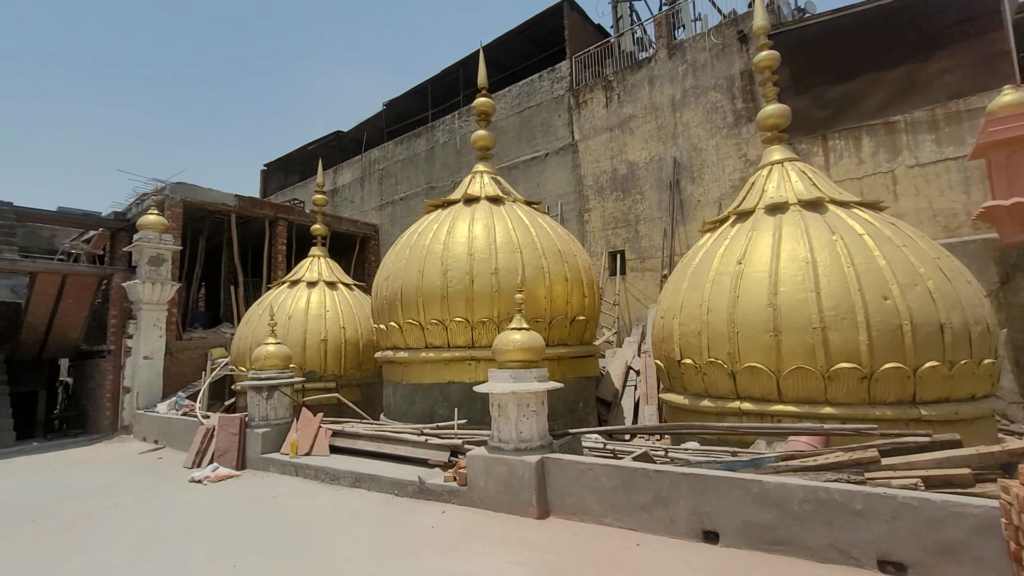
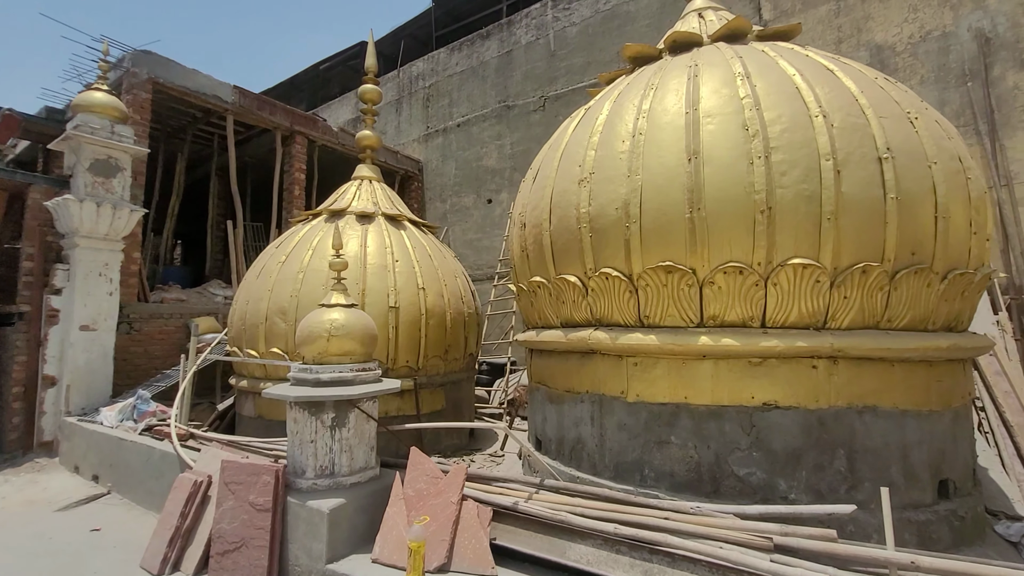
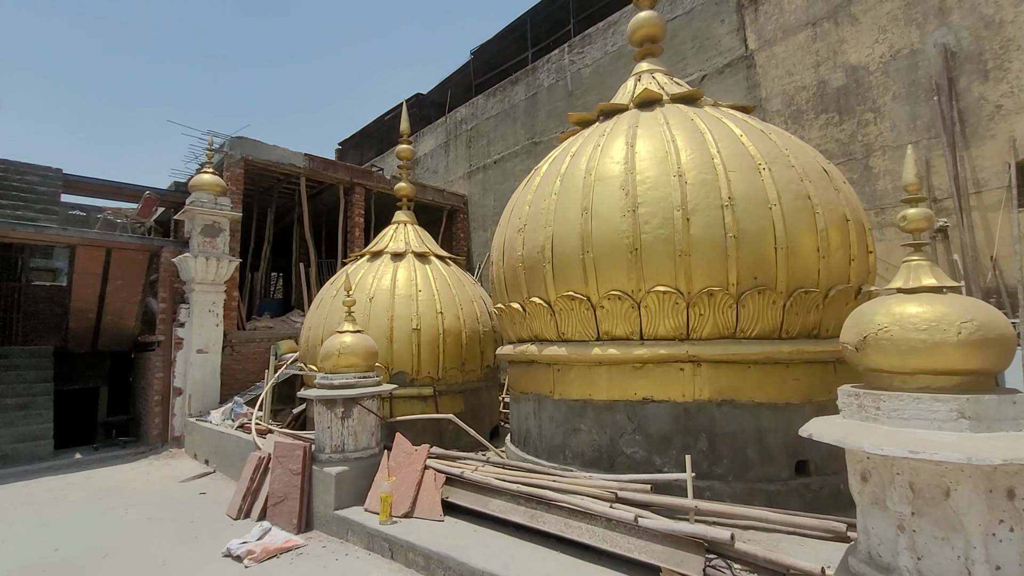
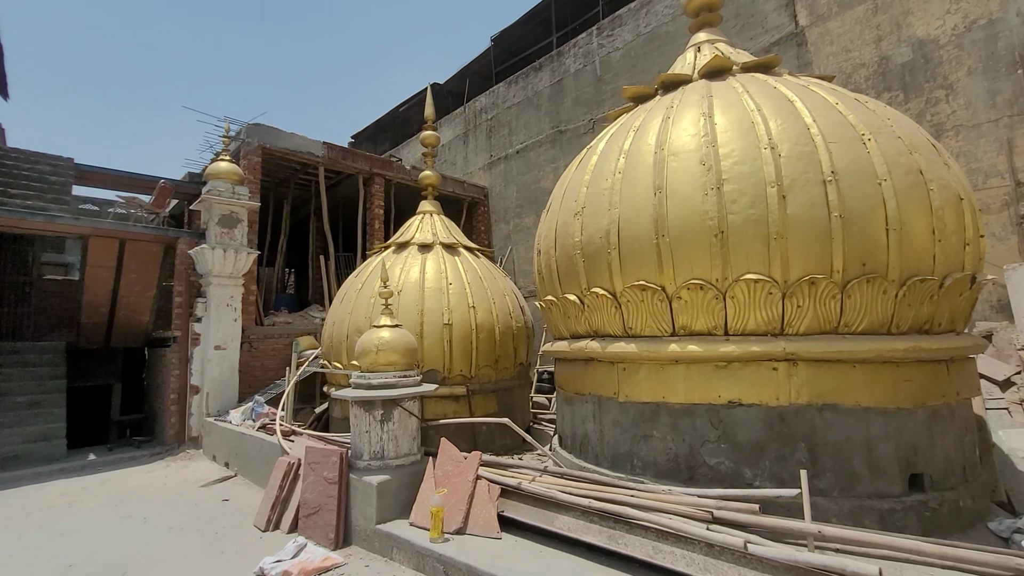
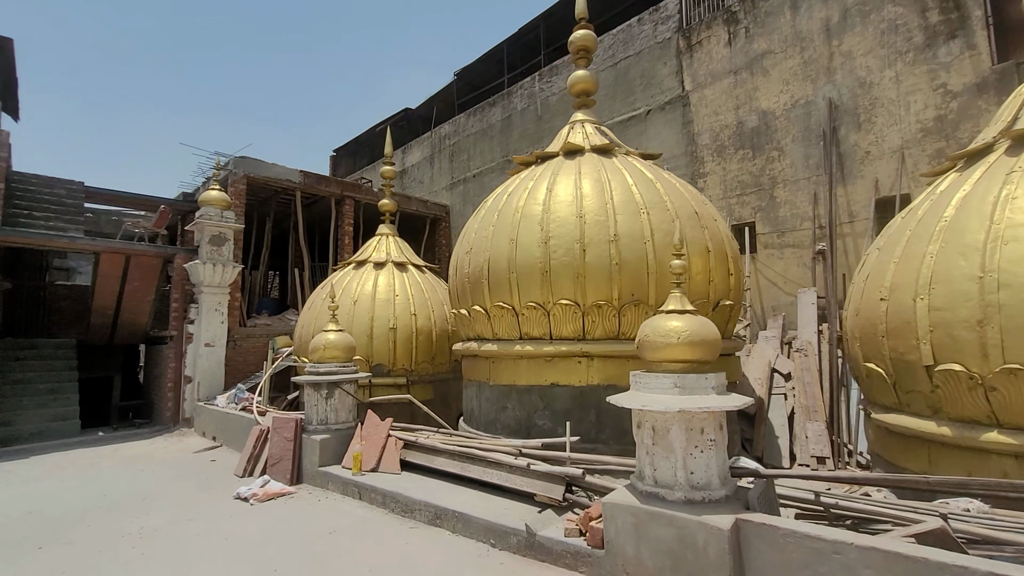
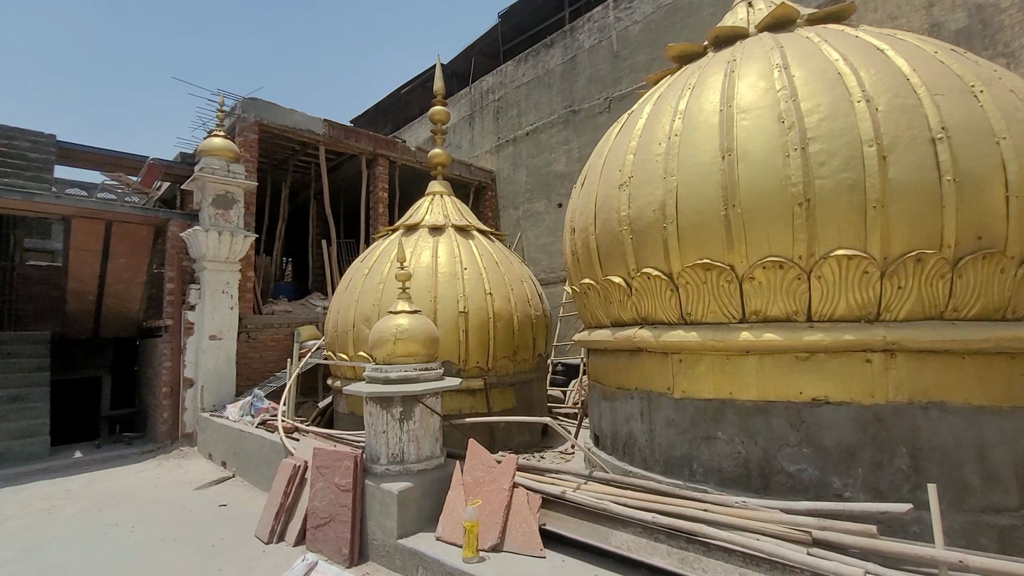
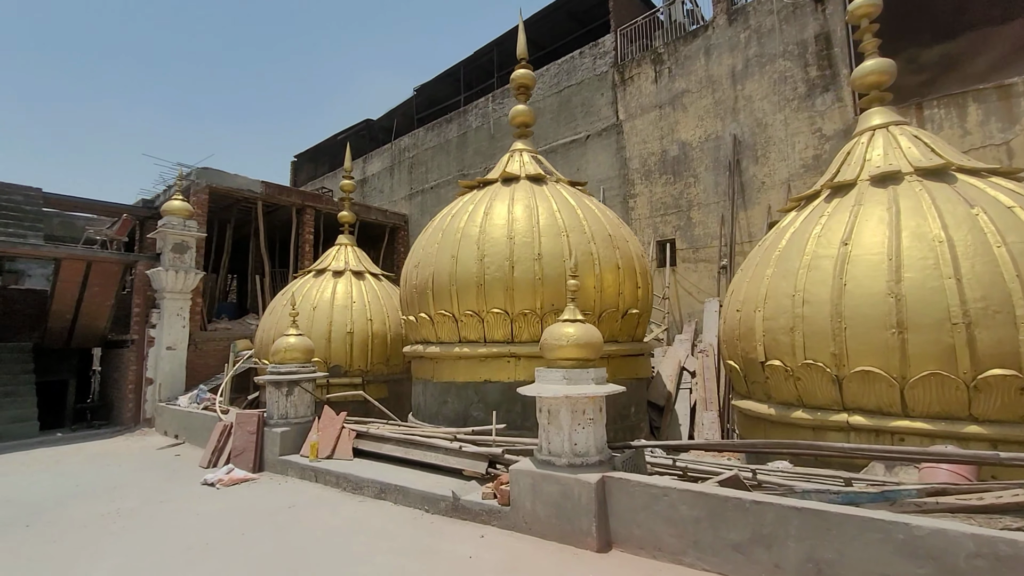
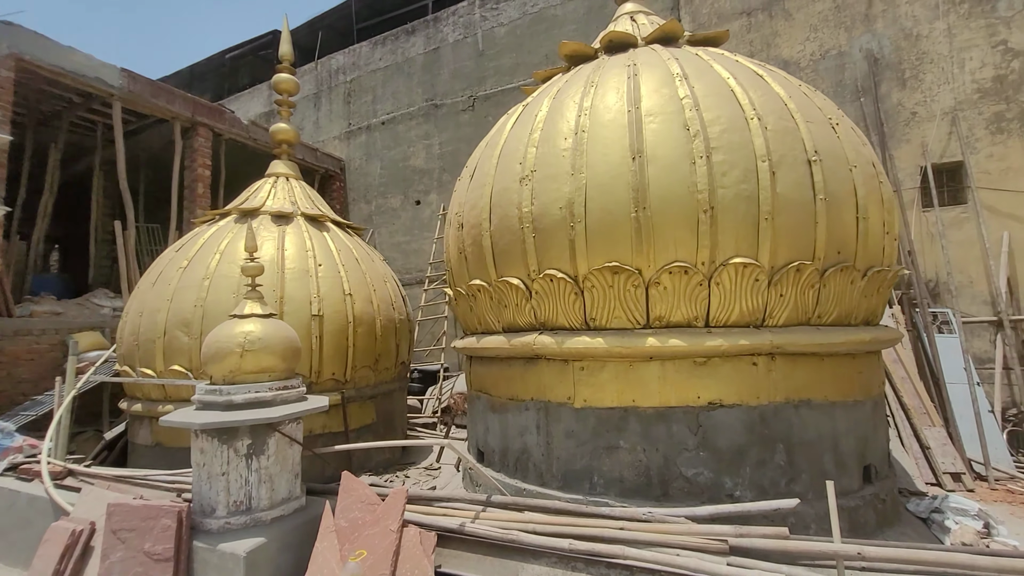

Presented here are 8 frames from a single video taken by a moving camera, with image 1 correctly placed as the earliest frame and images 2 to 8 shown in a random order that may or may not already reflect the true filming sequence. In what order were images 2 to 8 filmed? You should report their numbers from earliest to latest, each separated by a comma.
7, 5, 3, 4, 6, 2, 8
